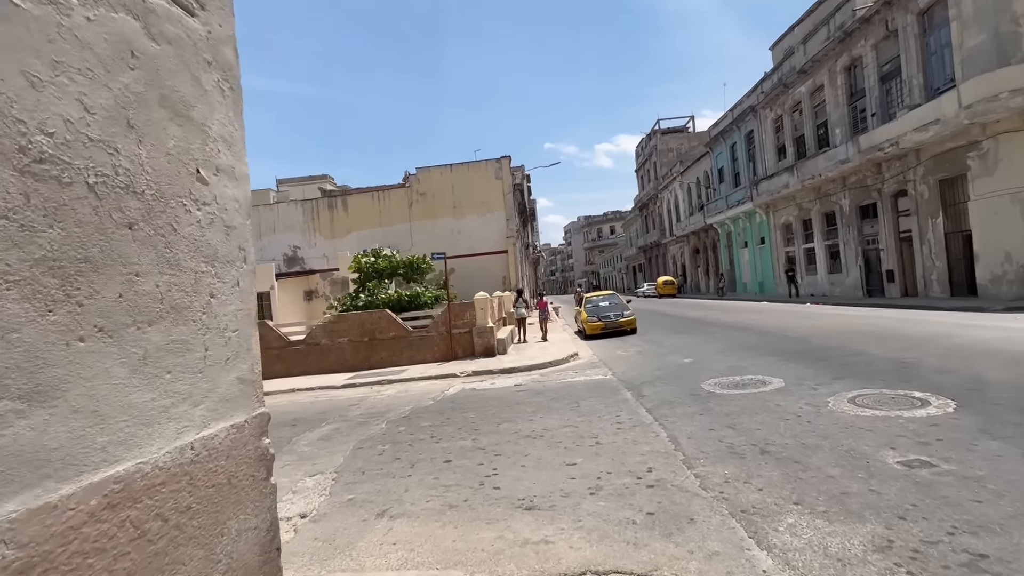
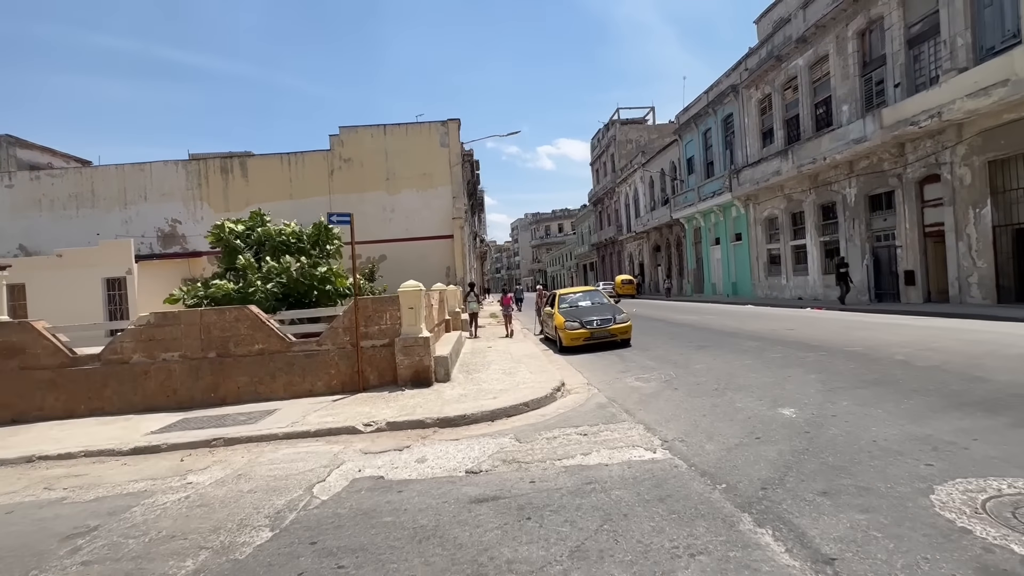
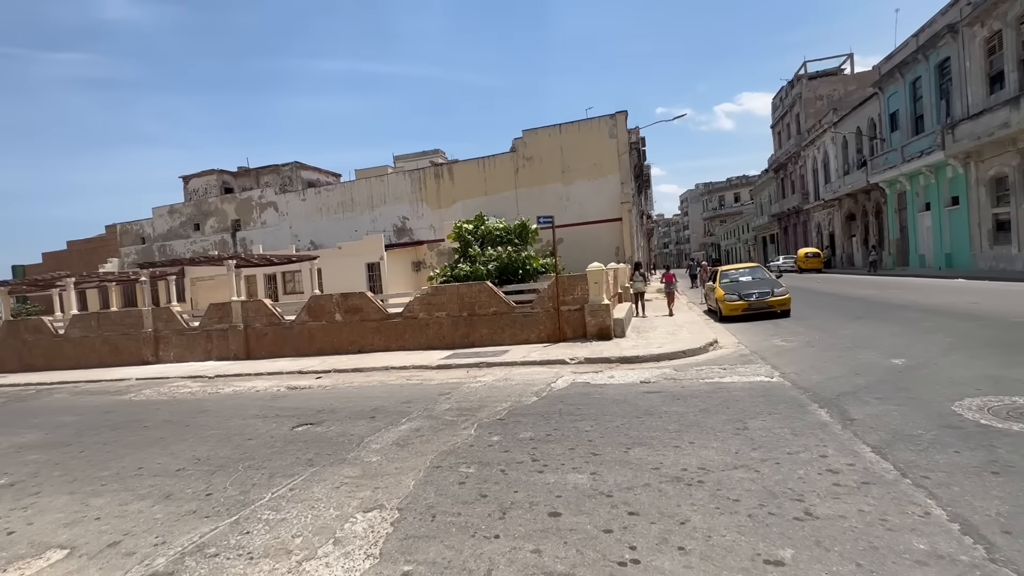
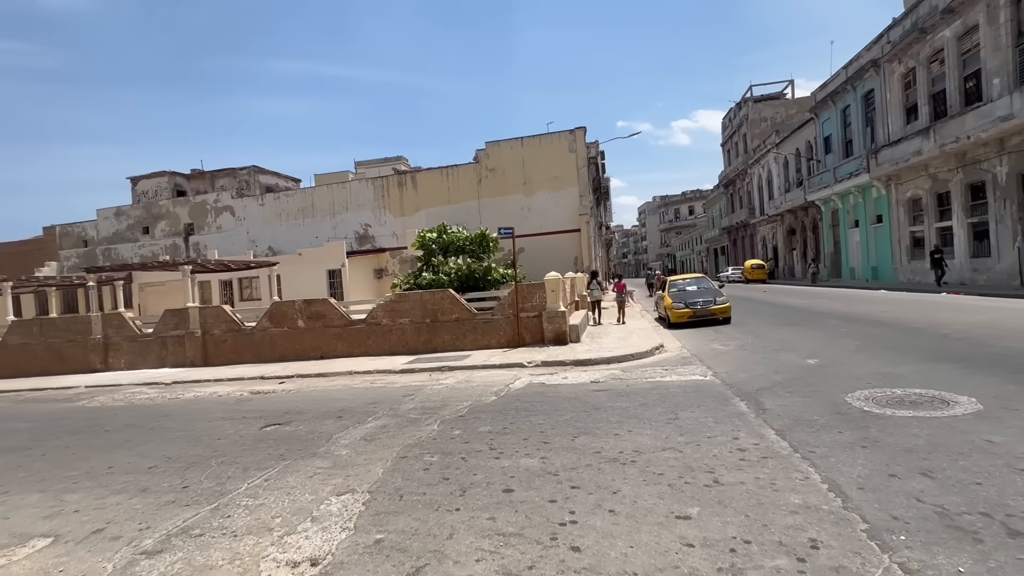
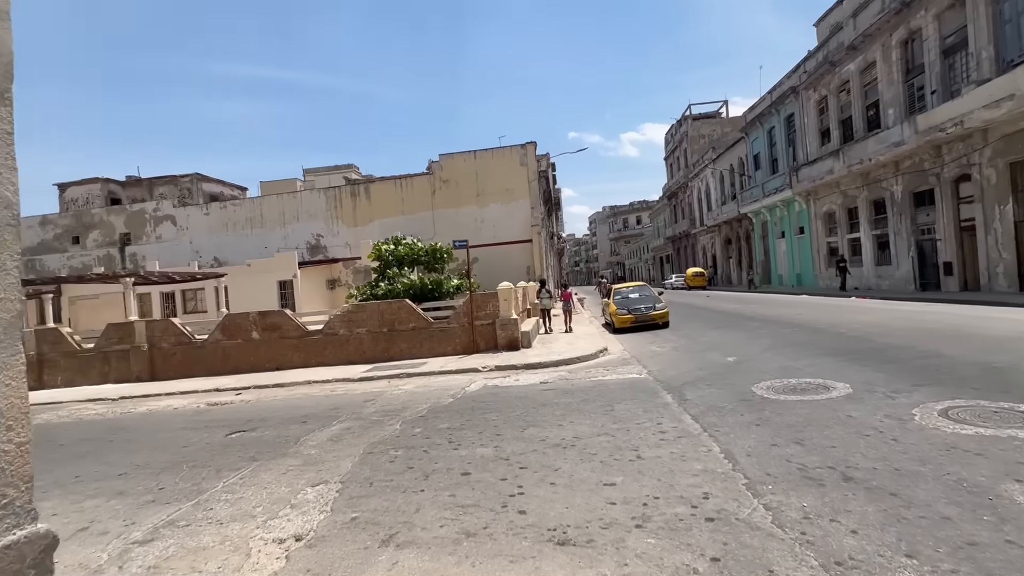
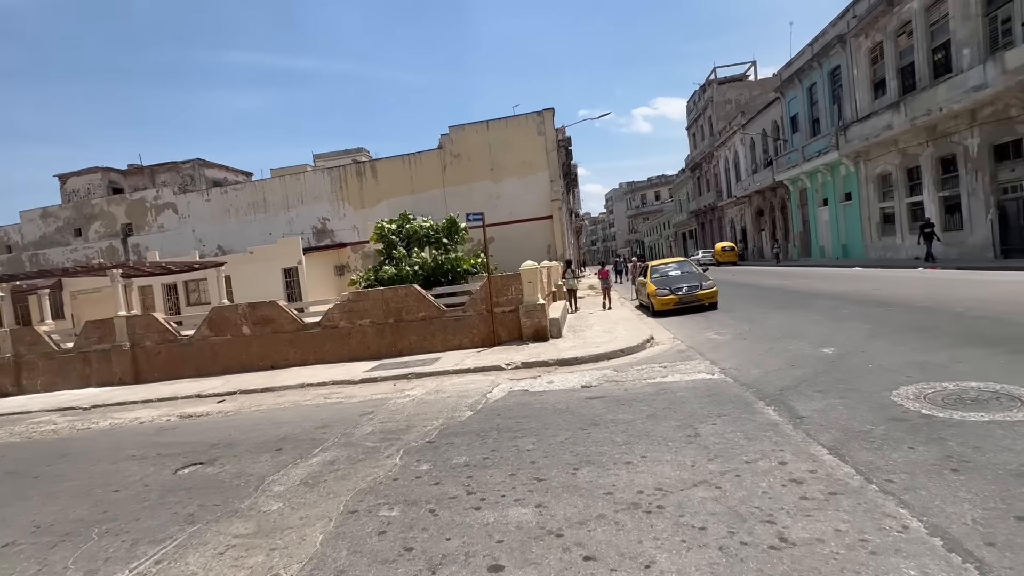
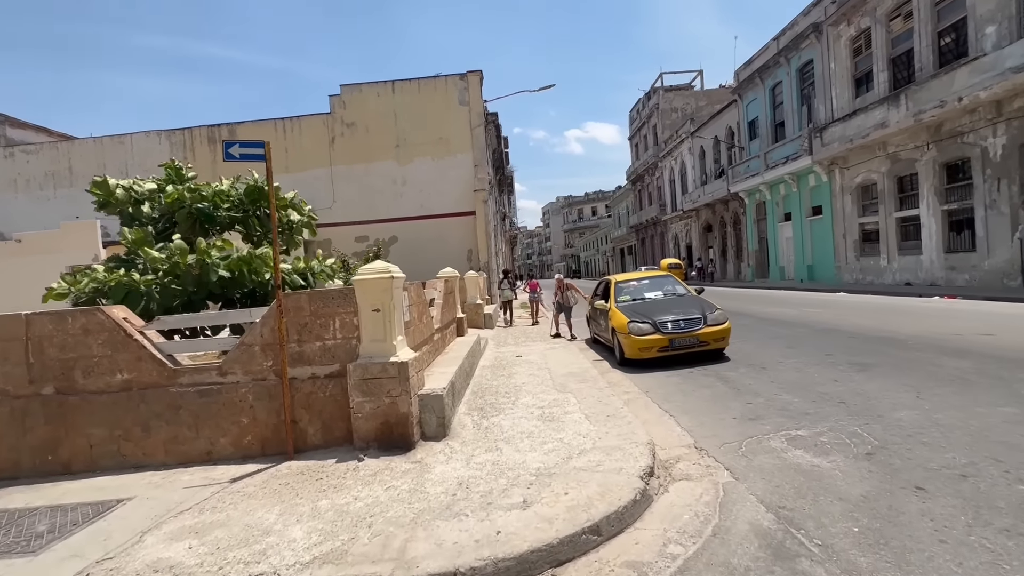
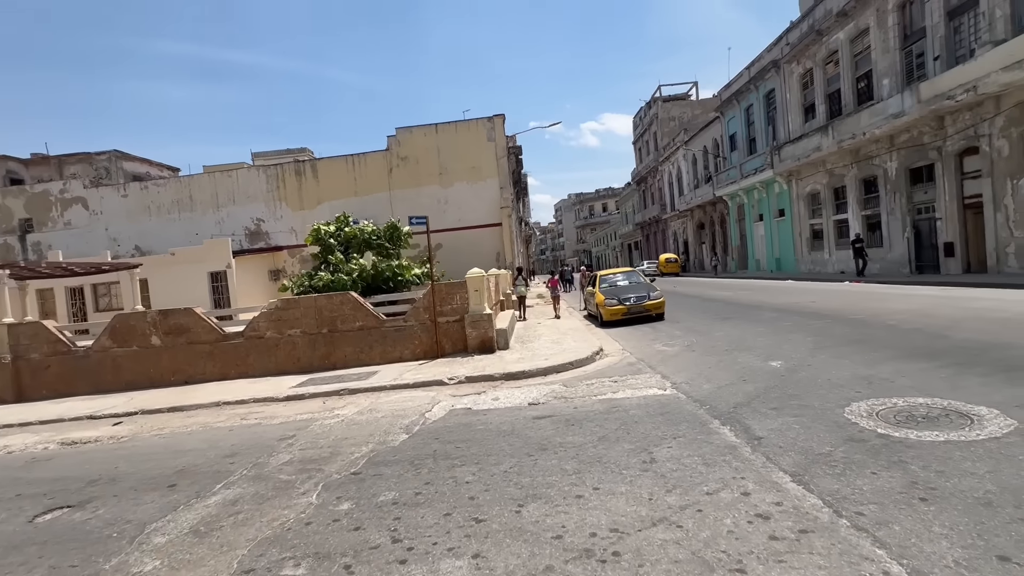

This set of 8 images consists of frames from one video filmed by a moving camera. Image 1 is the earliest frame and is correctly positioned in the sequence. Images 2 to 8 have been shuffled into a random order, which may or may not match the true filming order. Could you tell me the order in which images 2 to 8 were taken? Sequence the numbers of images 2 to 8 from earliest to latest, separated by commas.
5, 4, 3, 6, 8, 2, 7
